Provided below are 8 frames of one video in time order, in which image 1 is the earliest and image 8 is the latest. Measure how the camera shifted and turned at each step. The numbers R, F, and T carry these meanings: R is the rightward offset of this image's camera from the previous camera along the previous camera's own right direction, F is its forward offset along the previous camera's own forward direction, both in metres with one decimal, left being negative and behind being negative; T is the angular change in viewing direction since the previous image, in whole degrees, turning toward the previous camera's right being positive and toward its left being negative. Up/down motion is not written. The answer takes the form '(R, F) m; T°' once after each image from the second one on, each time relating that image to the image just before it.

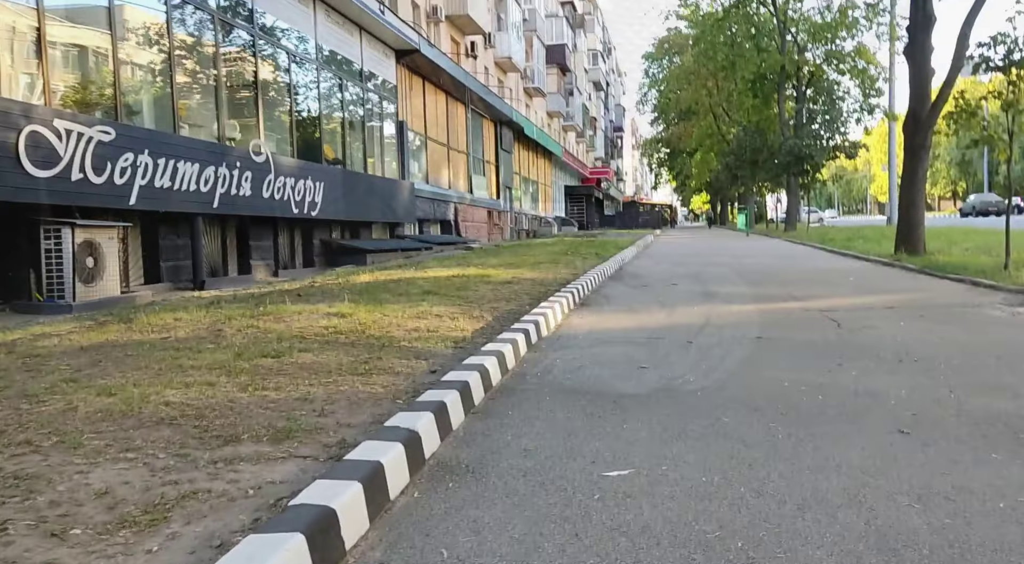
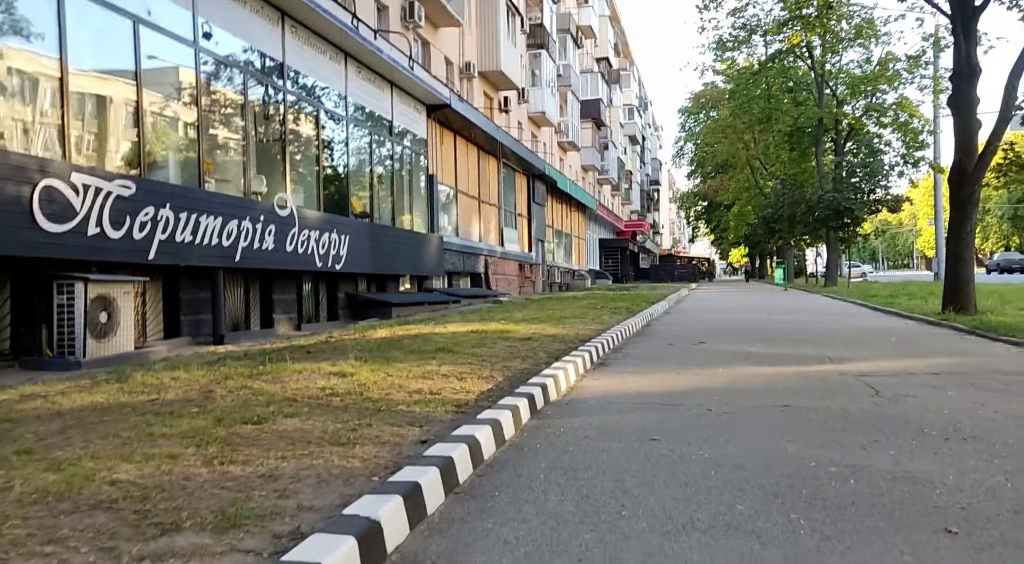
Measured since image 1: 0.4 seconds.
(+0.2, +0.4) m; -2°
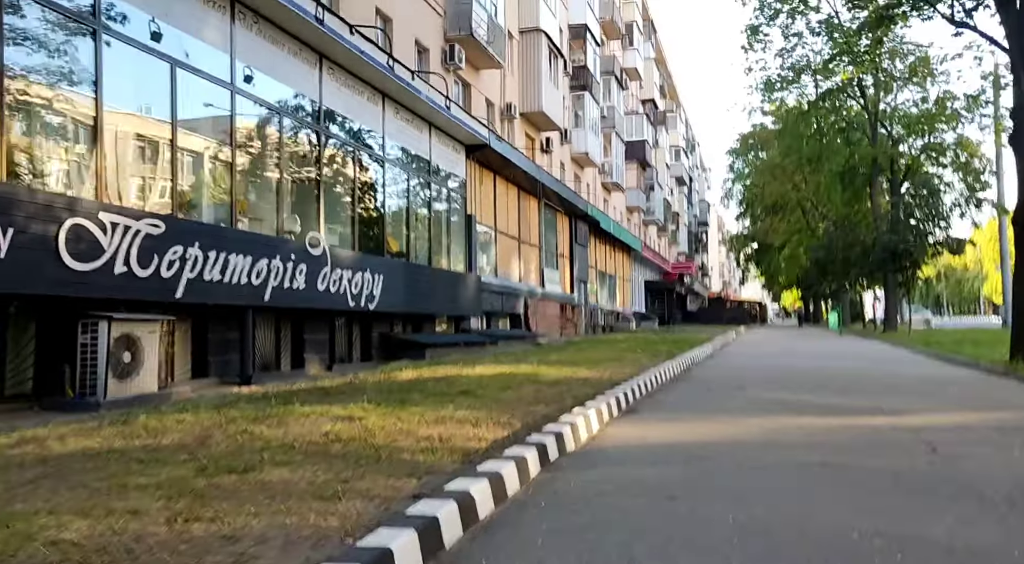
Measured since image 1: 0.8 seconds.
(+0.2, +0.3) m; -3°
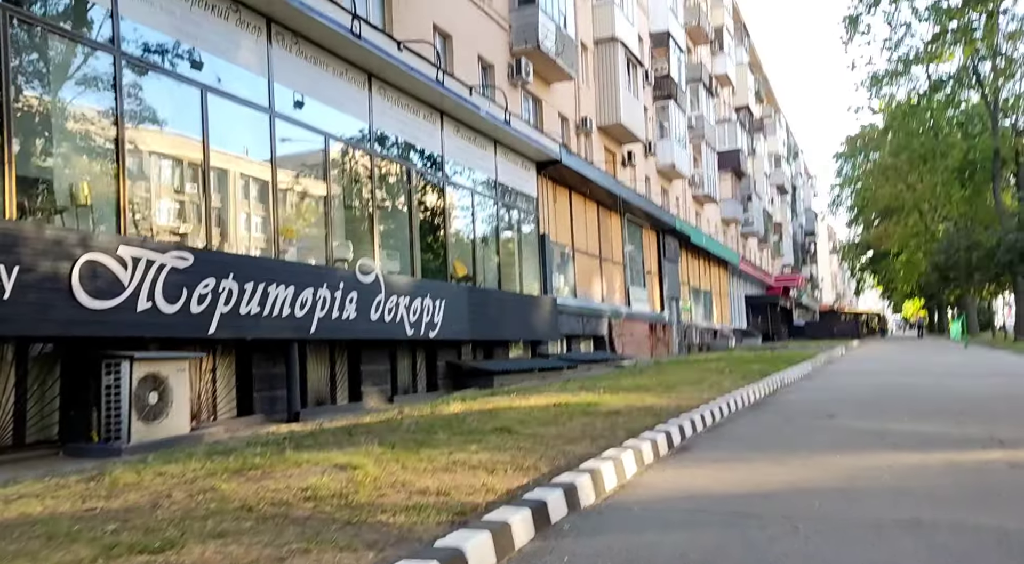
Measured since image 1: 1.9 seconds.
(+0.5, +0.9) m; -6°
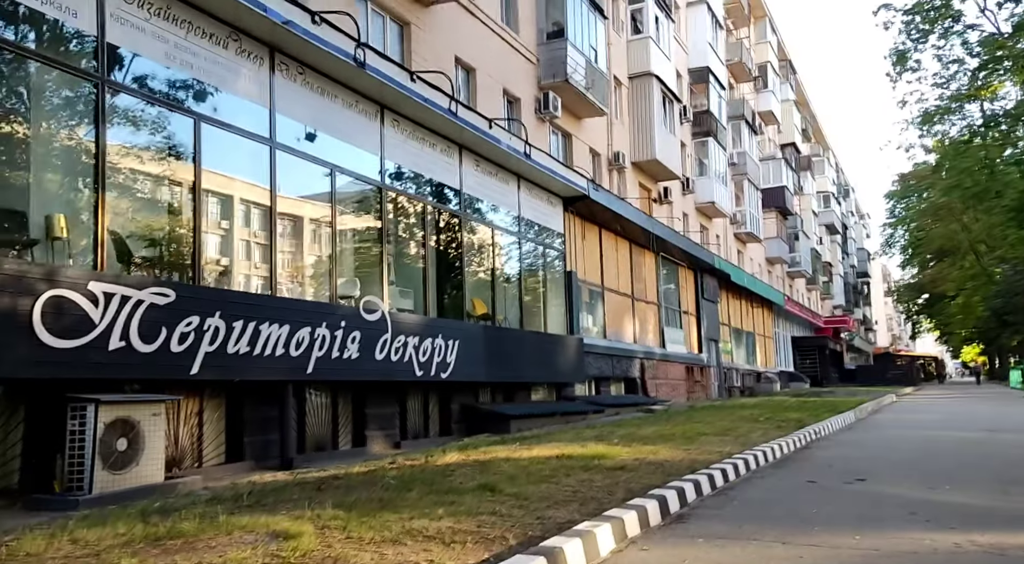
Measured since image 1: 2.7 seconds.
(+0.5, +0.7) m; -3°
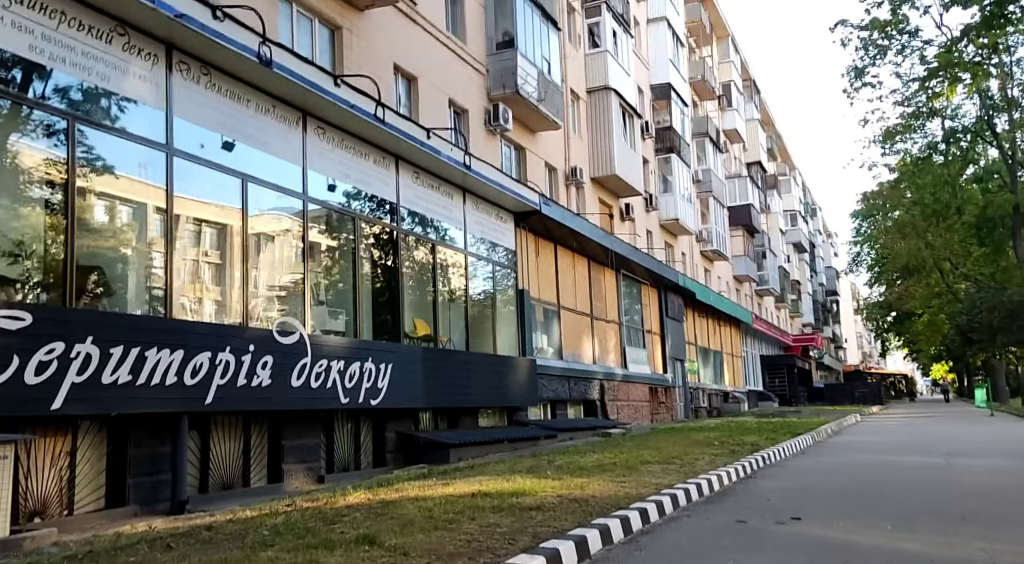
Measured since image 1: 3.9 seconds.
(+0.6, +1.0) m; +1°
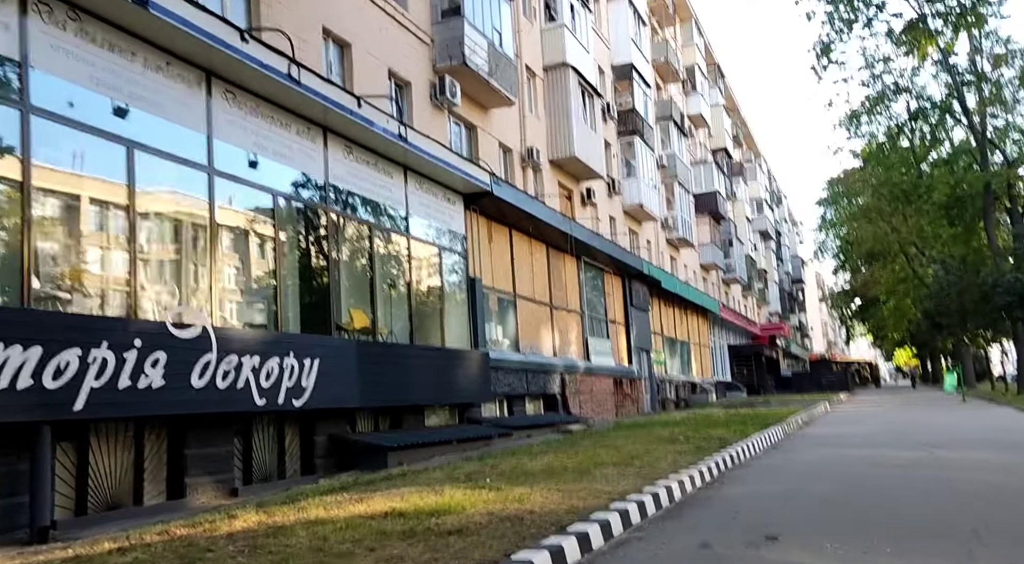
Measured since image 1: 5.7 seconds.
(+0.4, +1.5) m; +2°
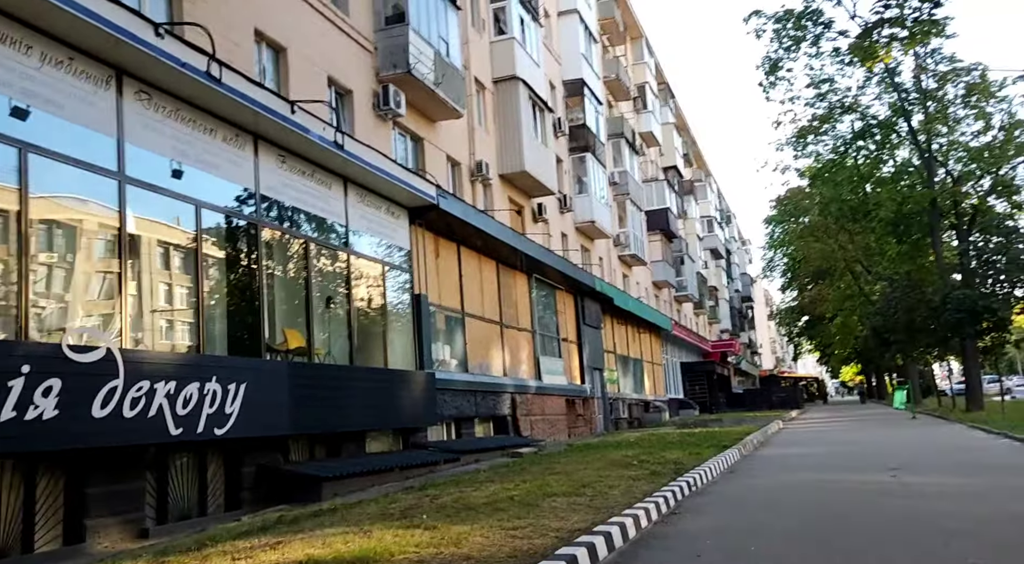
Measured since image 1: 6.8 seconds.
(+0.1, +0.8) m; +3°
